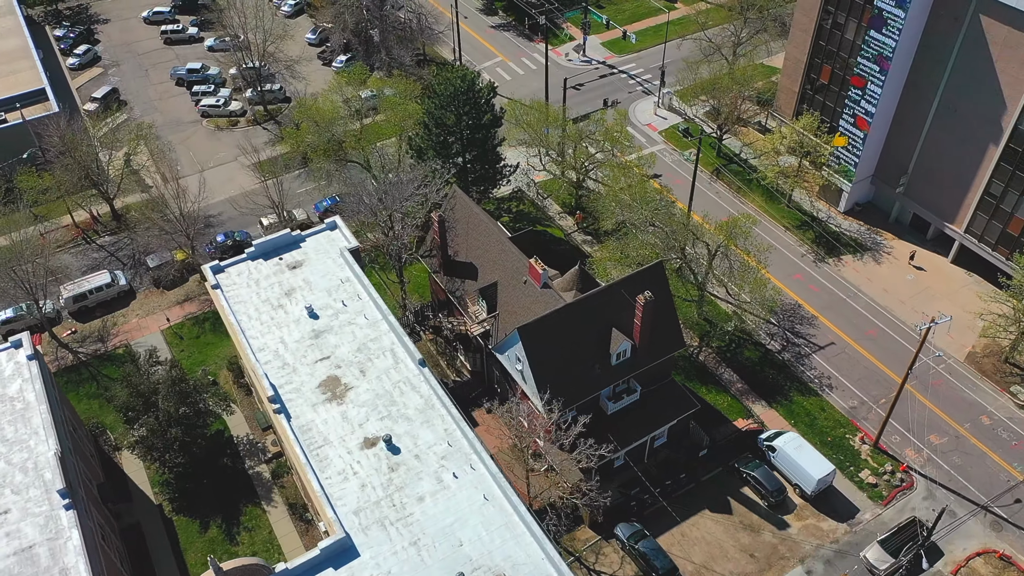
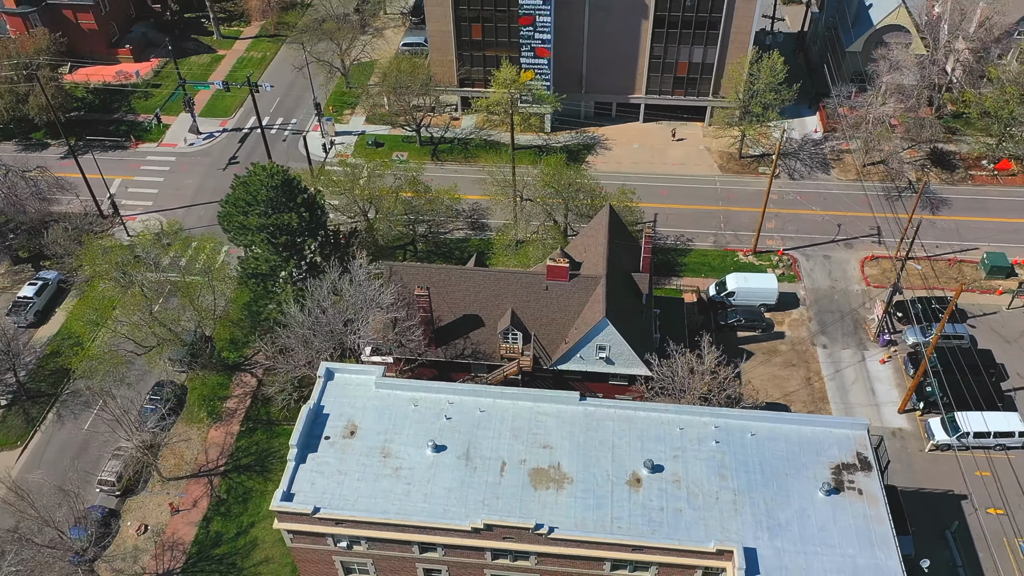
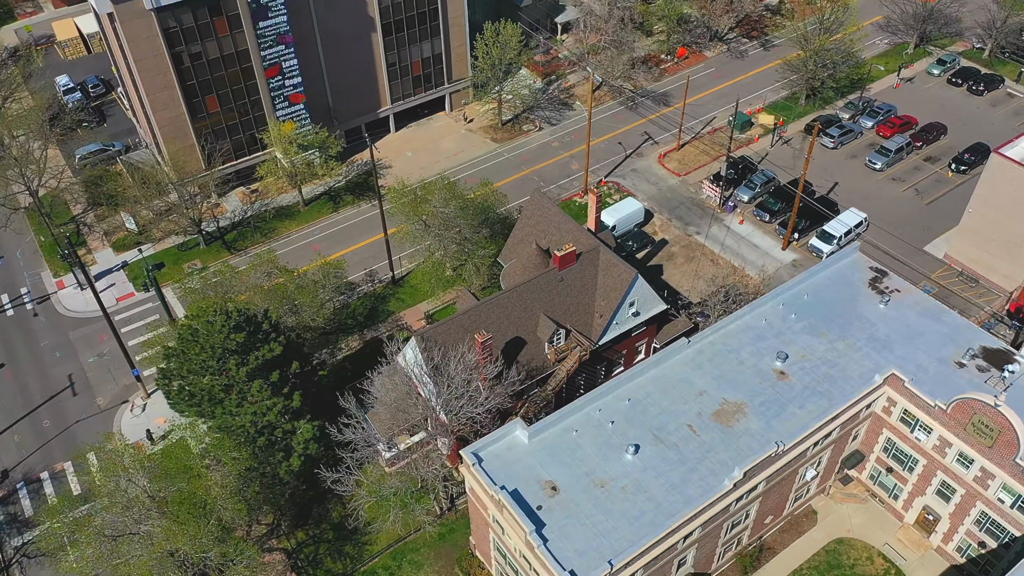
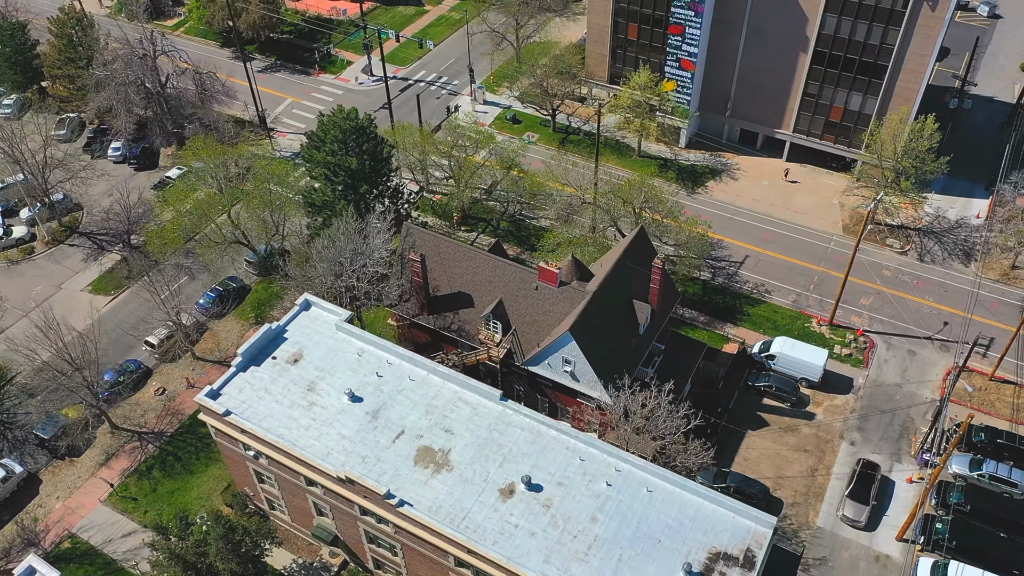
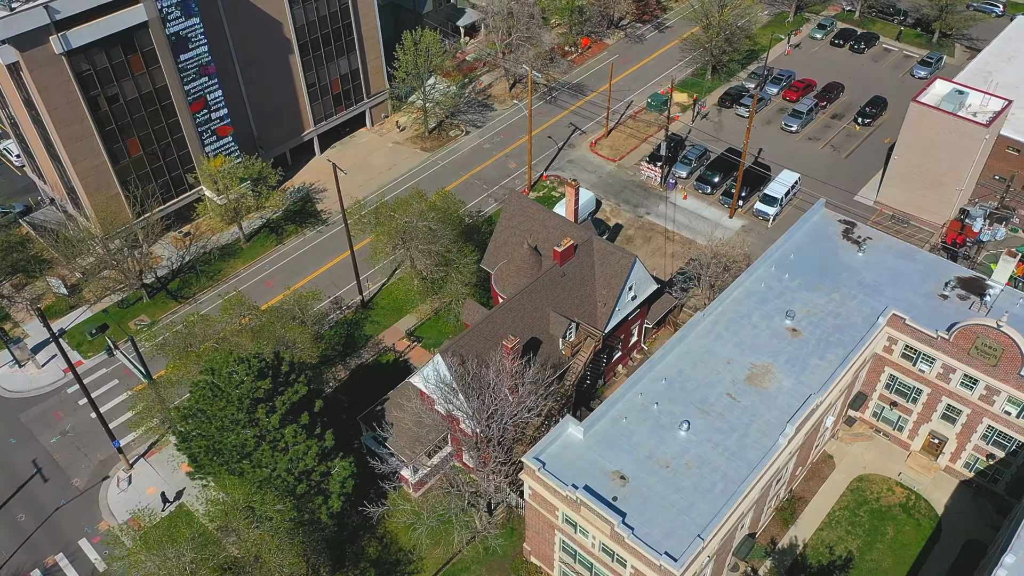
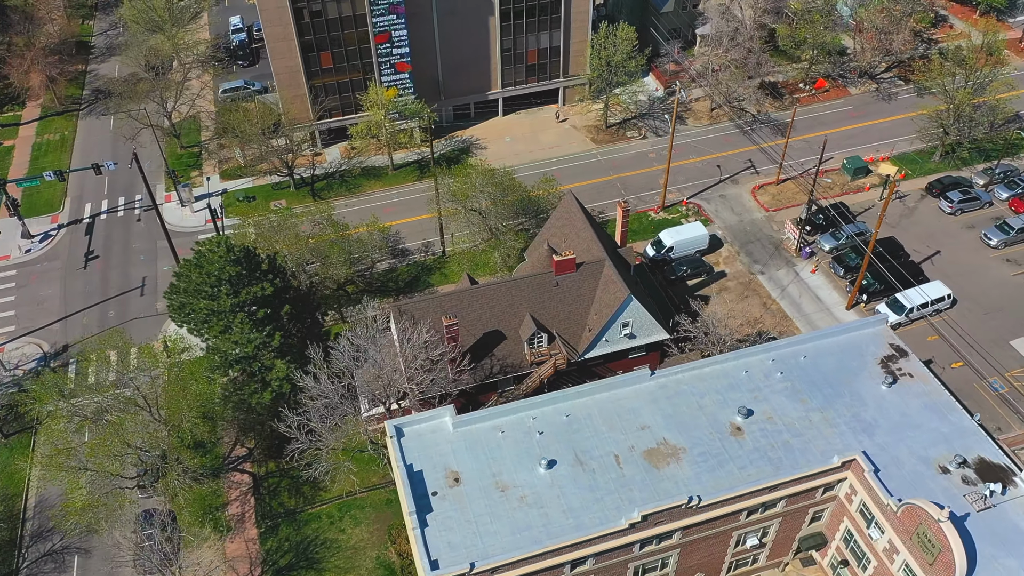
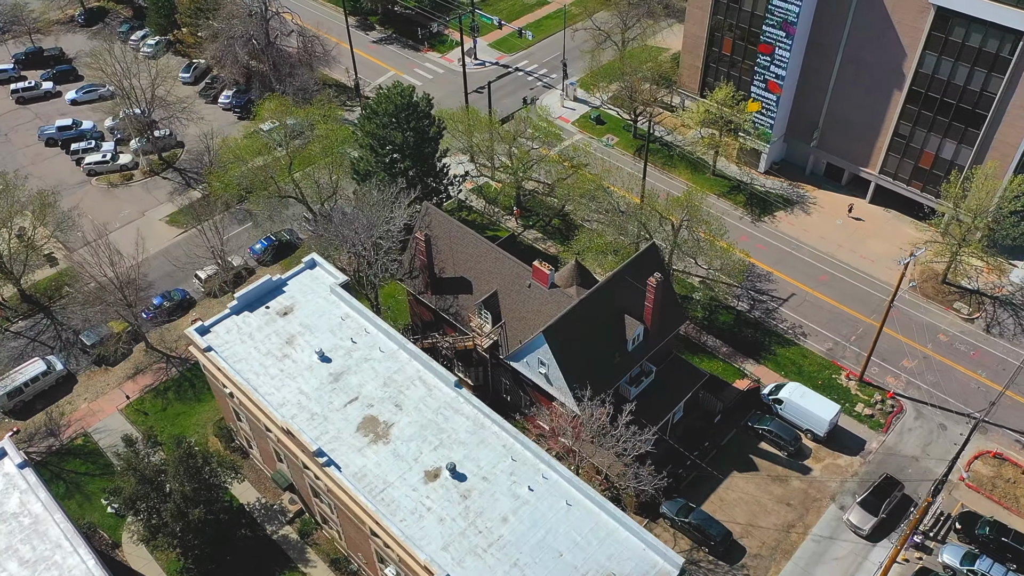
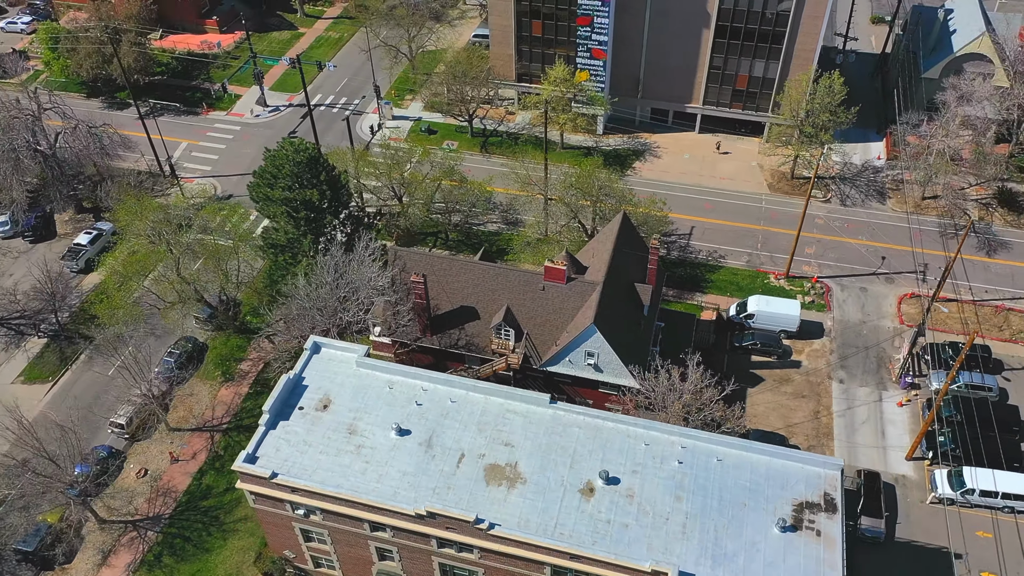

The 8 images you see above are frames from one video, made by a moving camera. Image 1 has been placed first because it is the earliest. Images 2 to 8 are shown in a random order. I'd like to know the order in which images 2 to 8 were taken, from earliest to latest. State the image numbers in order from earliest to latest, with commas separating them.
7, 4, 8, 2, 6, 3, 5
